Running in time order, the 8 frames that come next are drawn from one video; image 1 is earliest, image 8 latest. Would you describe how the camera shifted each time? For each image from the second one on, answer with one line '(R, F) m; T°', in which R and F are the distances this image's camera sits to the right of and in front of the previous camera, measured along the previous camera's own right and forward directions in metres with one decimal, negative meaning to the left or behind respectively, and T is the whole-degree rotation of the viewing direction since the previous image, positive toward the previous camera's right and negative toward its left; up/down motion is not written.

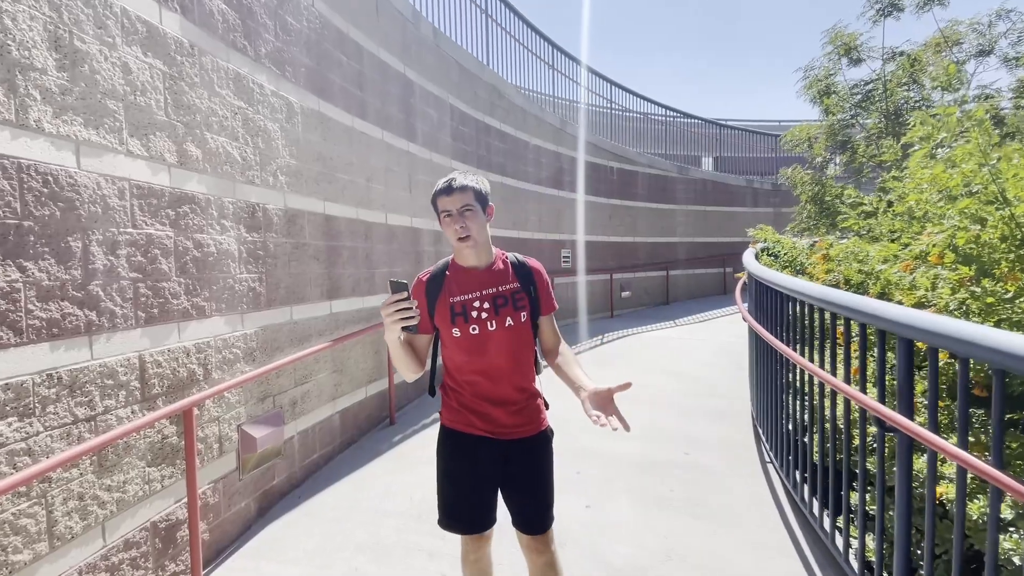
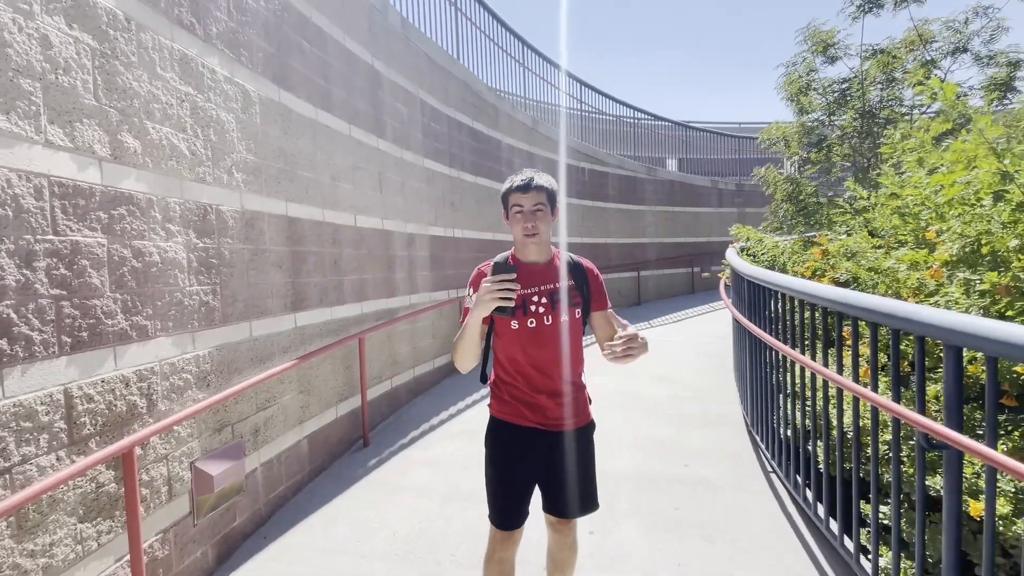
(-0.2, +0.3) m; +4°
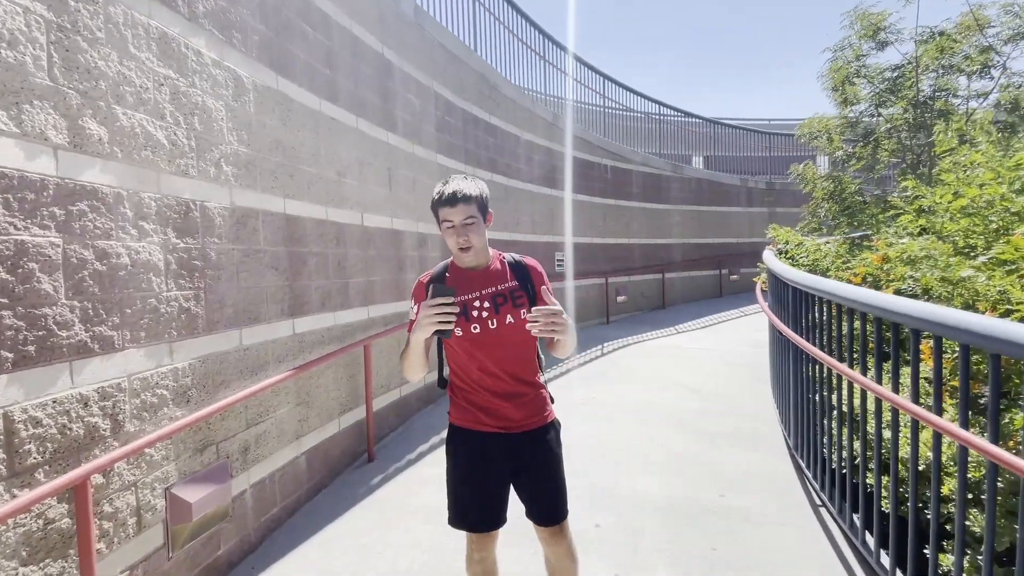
(0.0, +0.4) m; -2°
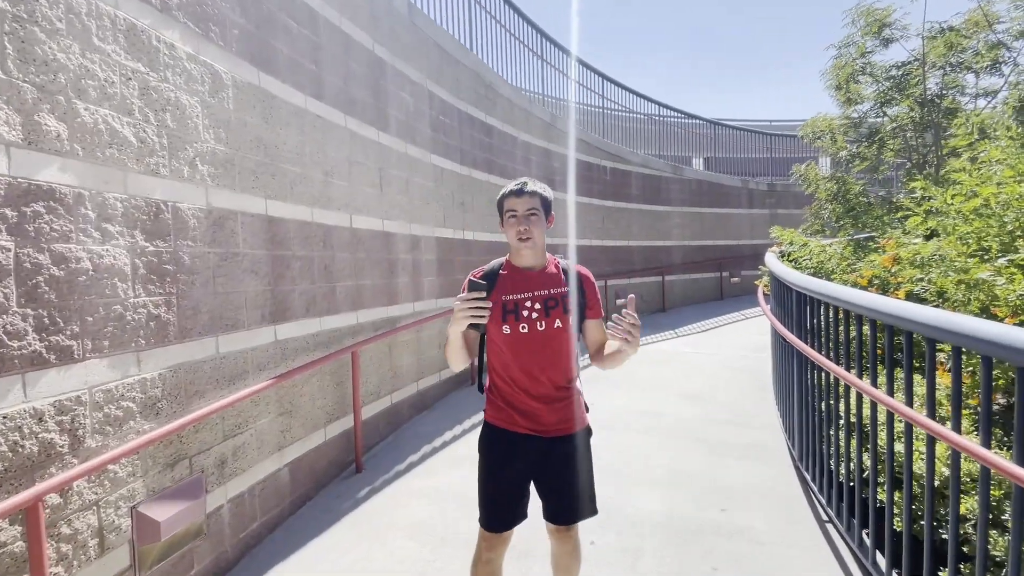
(+0.1, +0.1) m; 0°
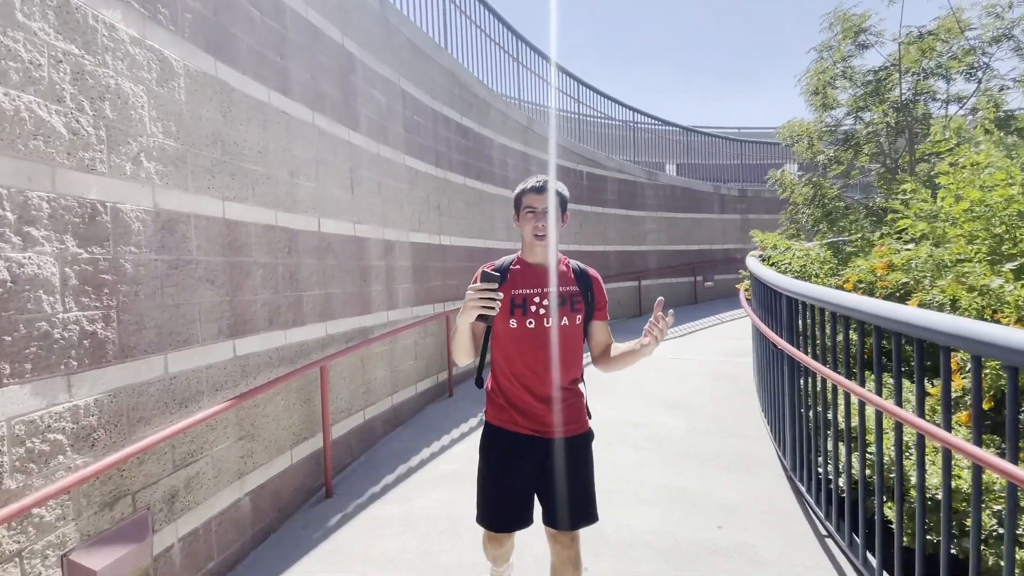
(-0.1, +0.2) m; +3°
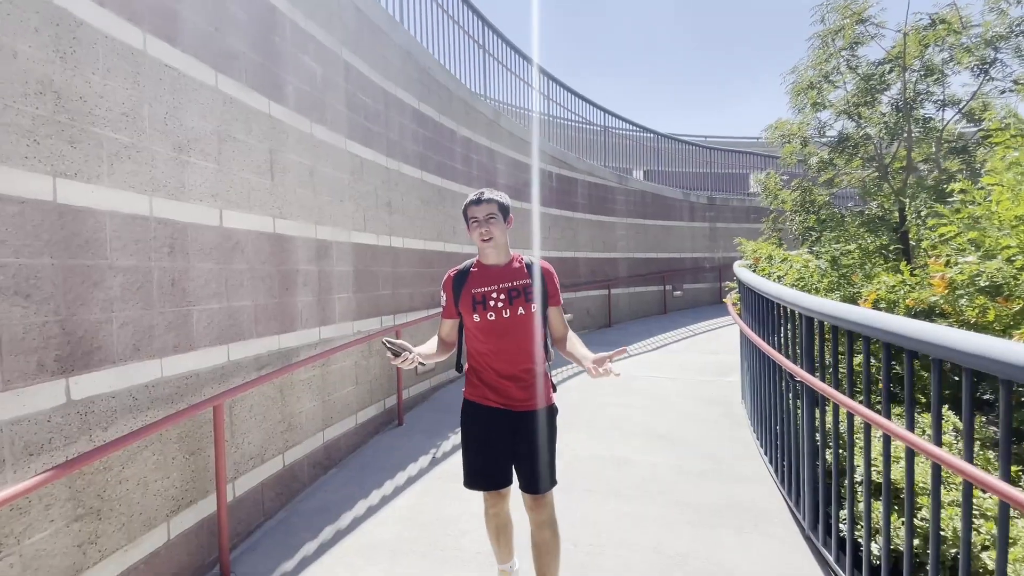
(0.0, +0.8) m; +4°
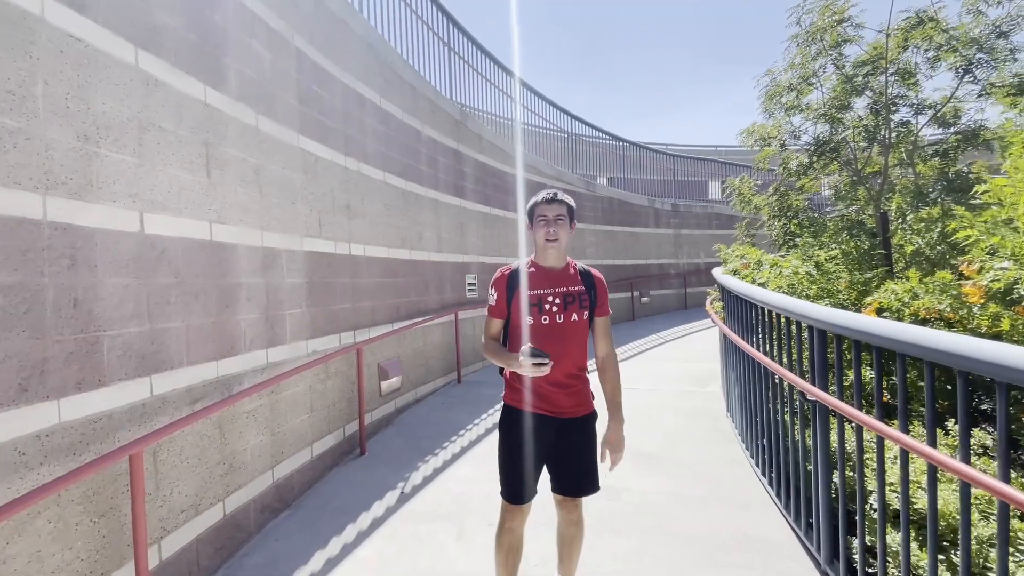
(-0.1, +0.4) m; +4°
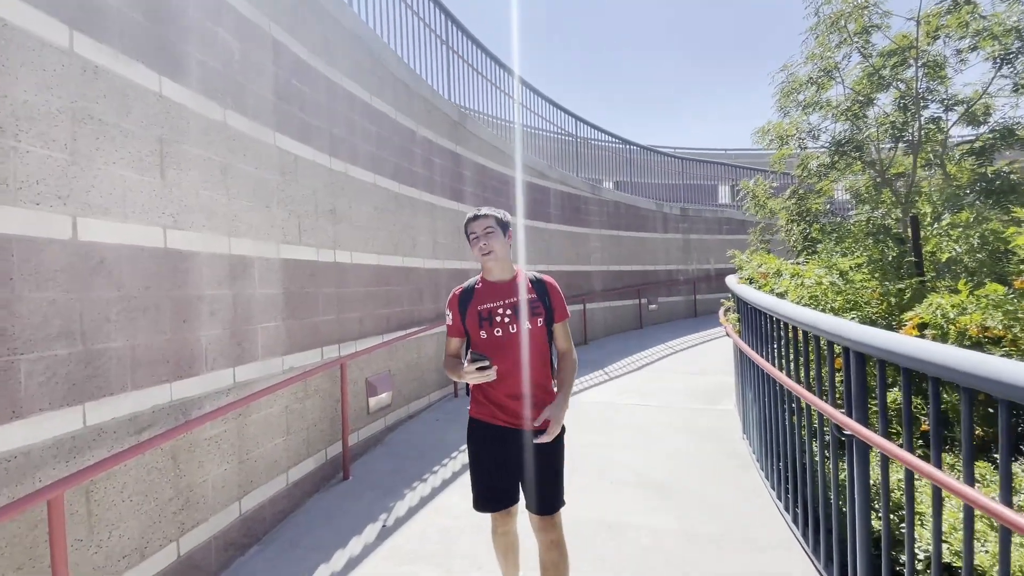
(+0.1, +0.3) m; -1°
